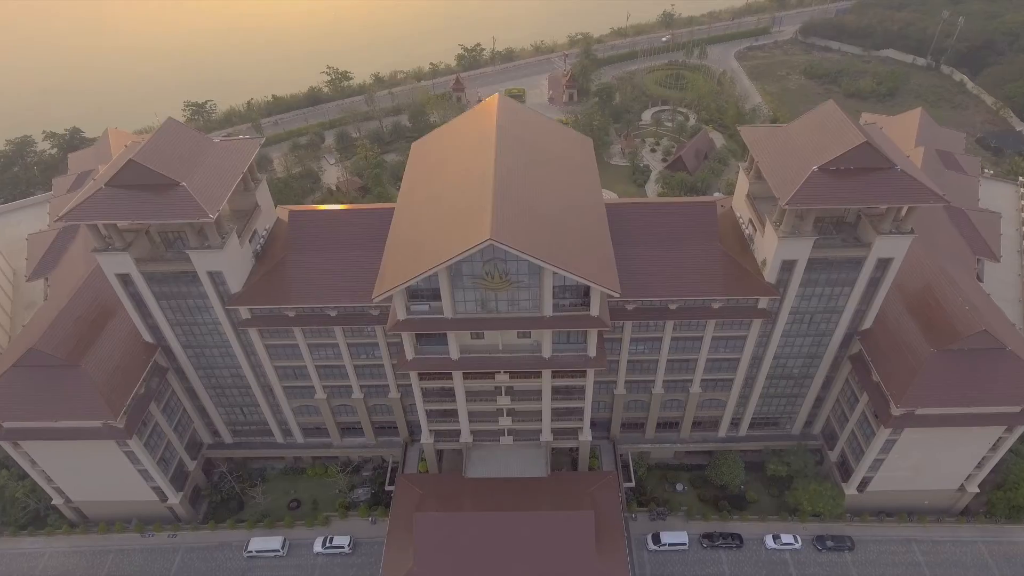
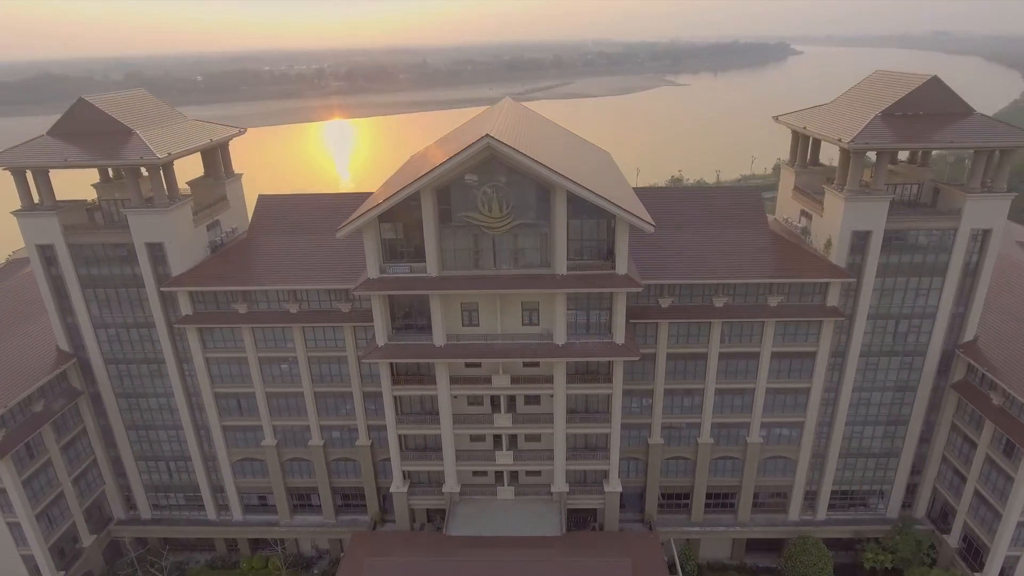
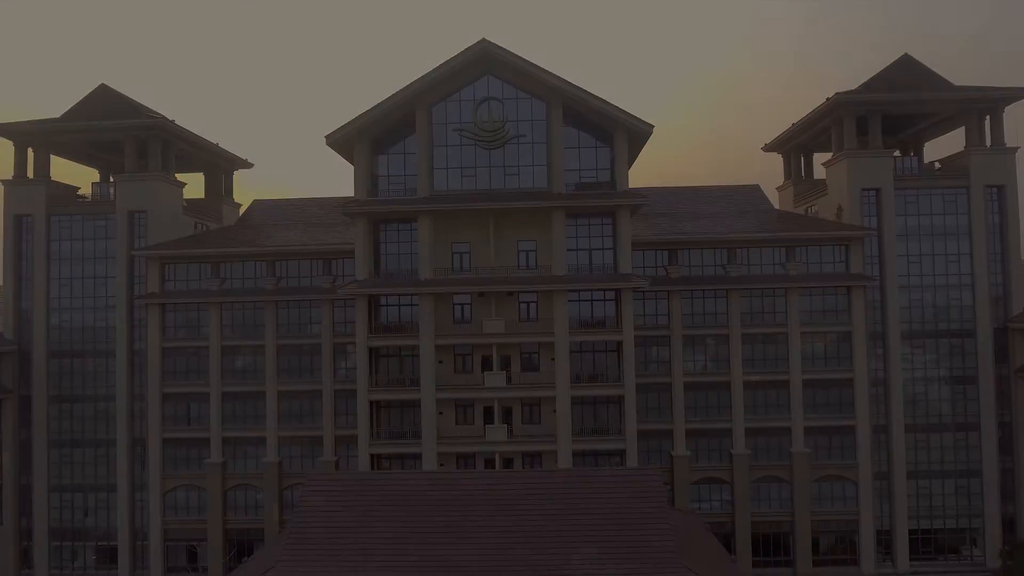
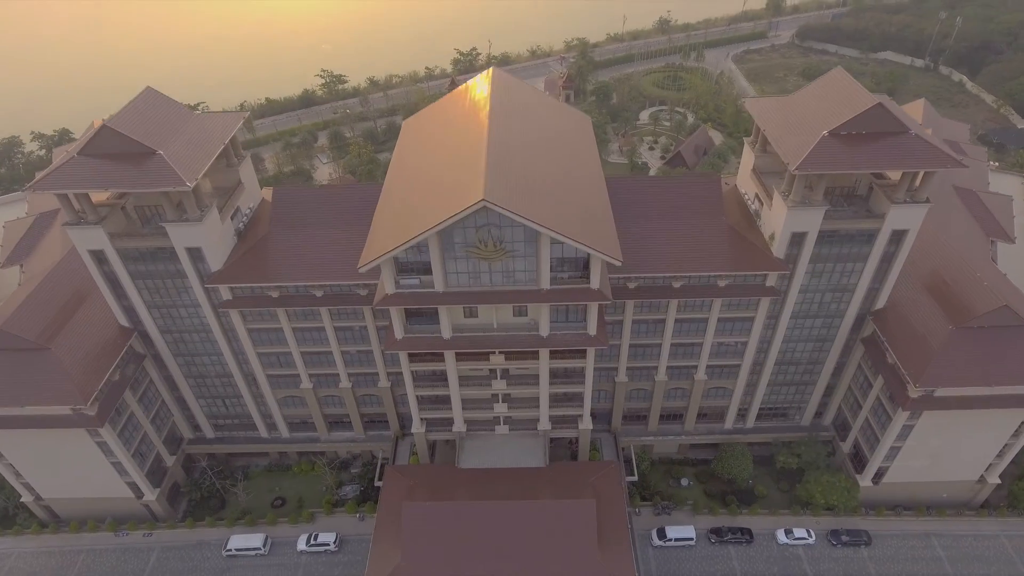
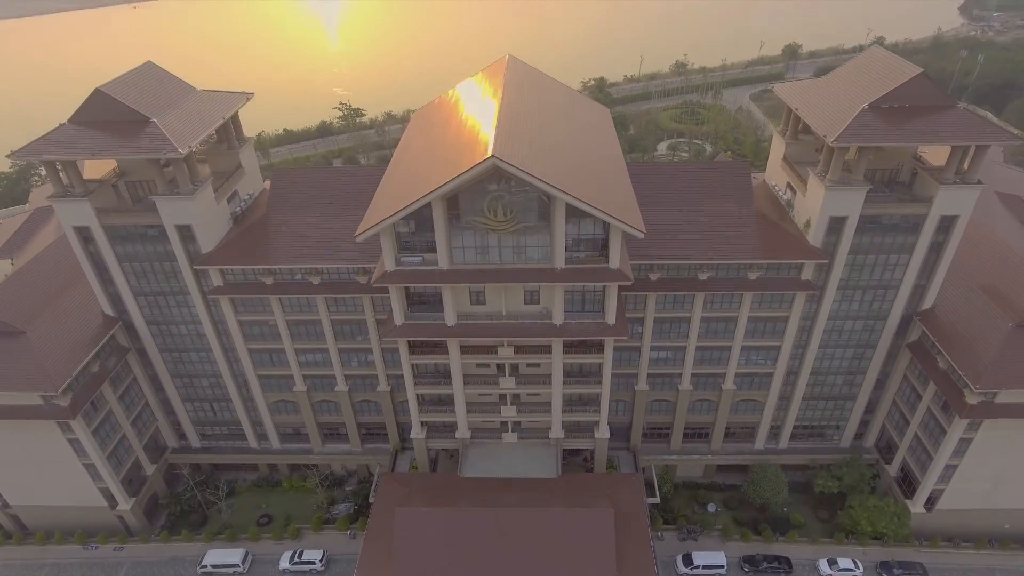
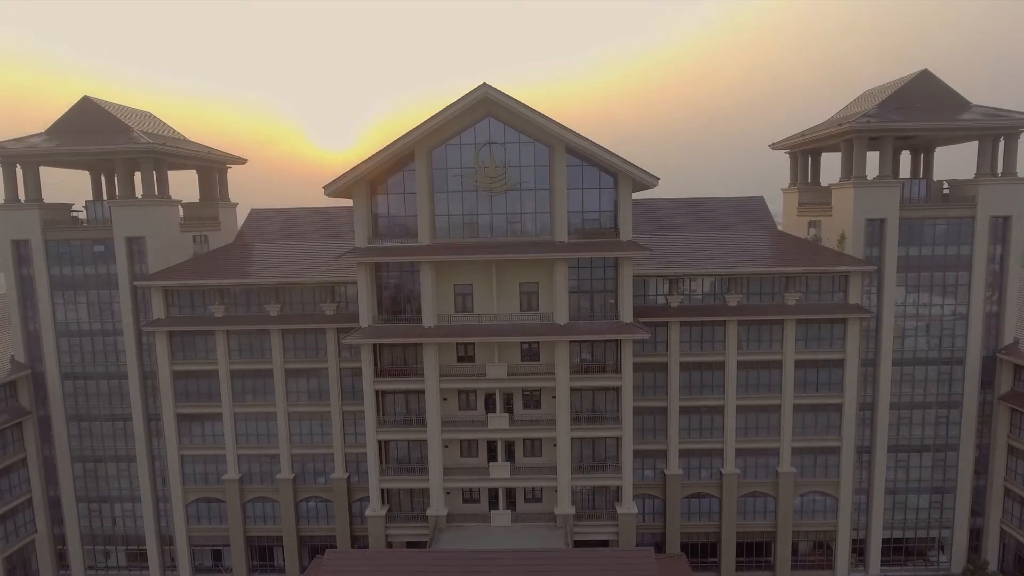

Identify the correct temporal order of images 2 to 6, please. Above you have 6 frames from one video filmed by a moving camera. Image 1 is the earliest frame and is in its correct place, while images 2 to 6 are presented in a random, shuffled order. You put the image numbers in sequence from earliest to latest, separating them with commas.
4, 5, 2, 6, 3
